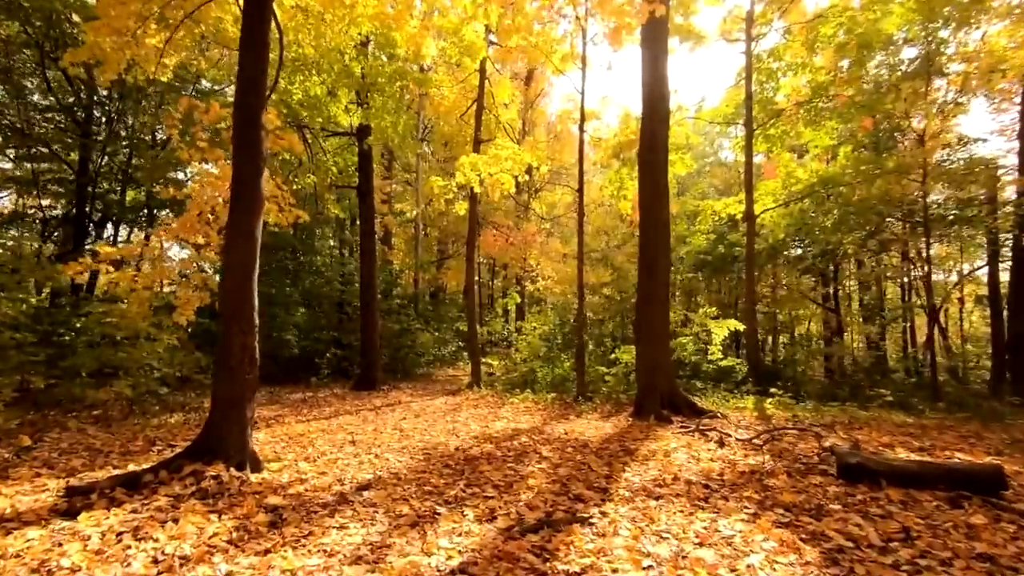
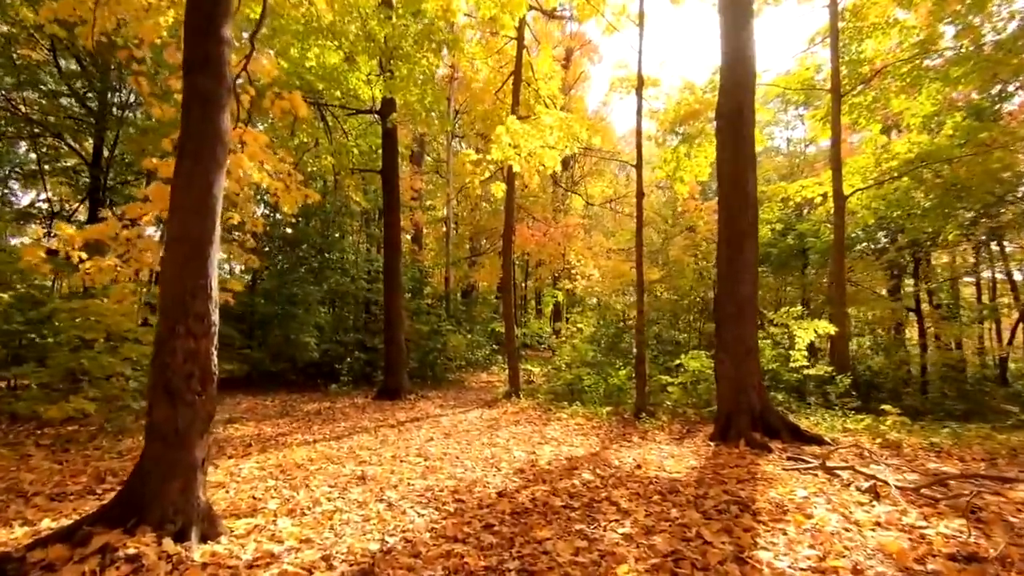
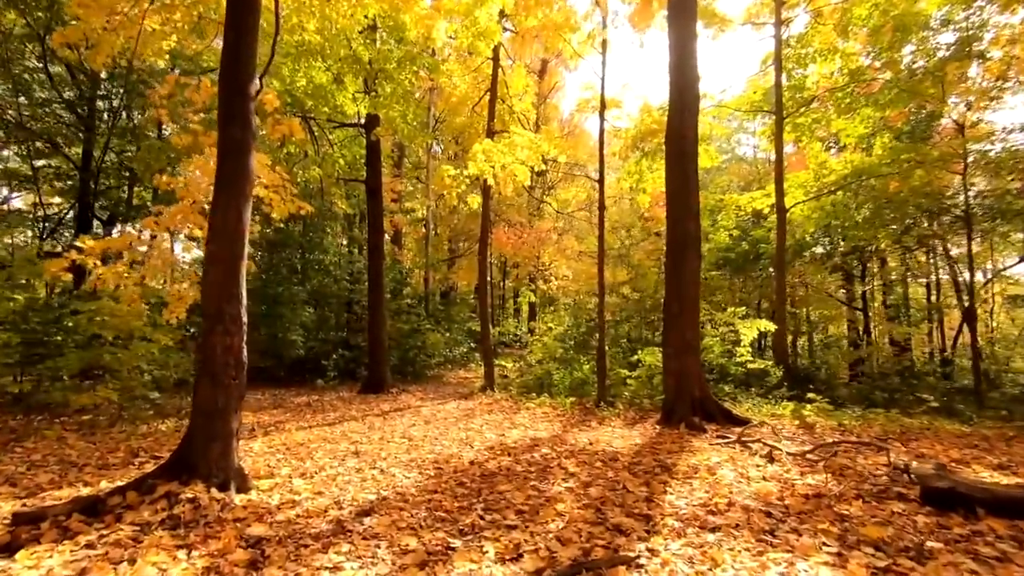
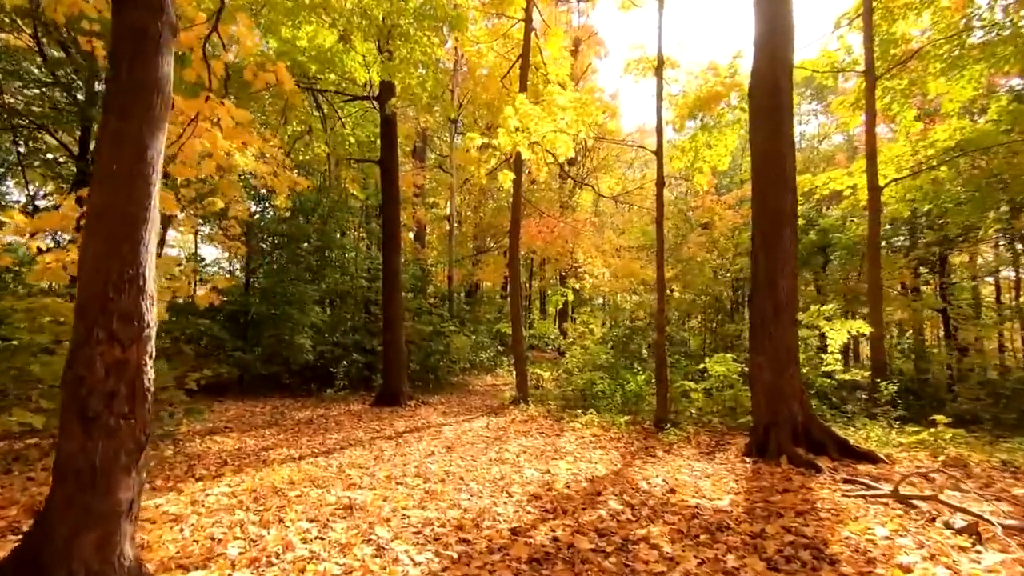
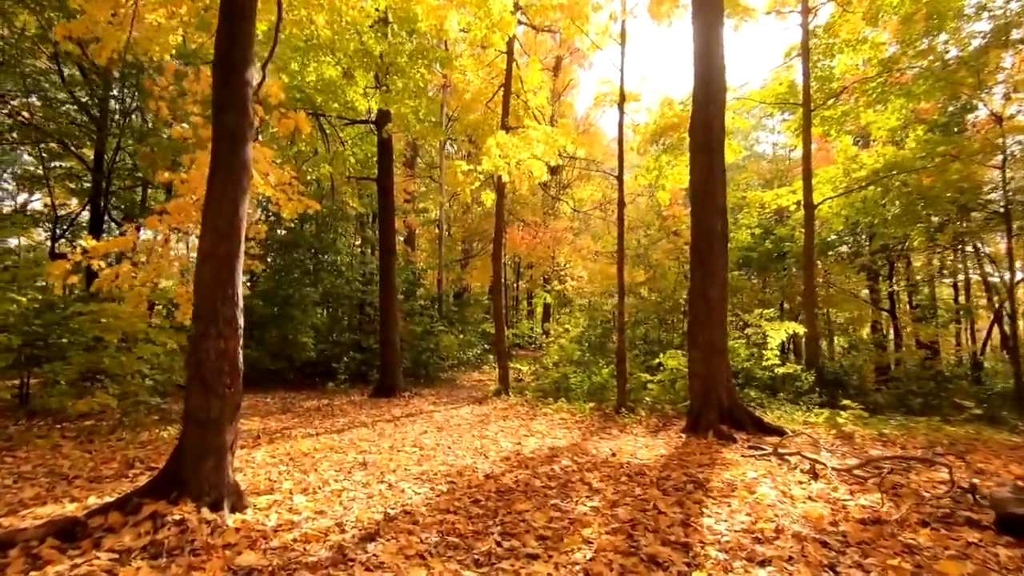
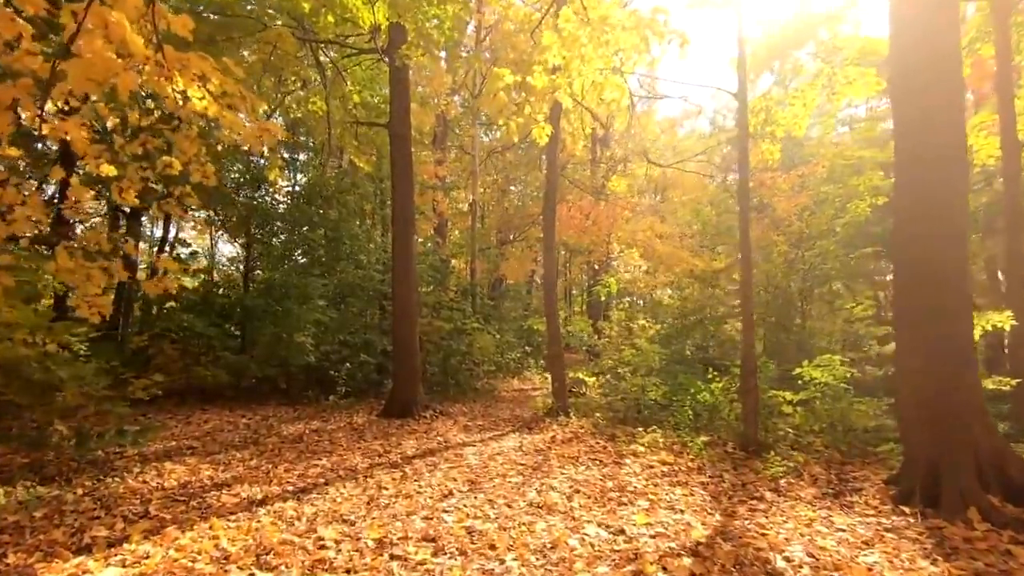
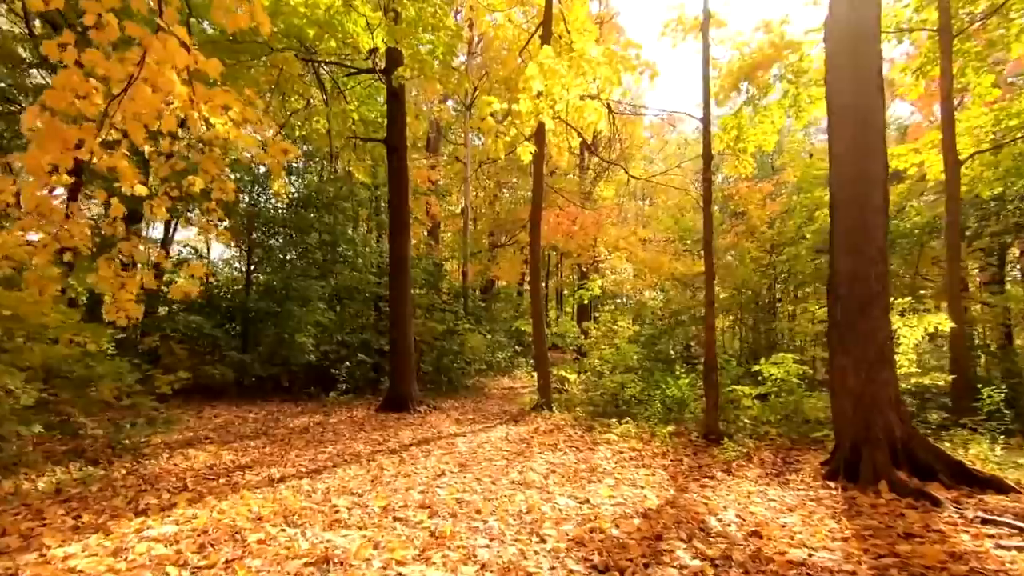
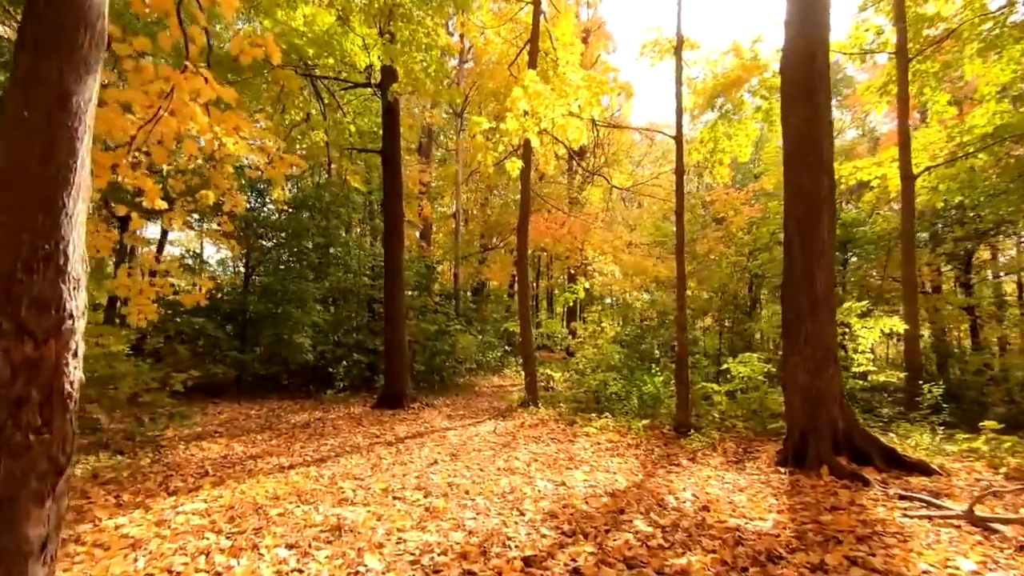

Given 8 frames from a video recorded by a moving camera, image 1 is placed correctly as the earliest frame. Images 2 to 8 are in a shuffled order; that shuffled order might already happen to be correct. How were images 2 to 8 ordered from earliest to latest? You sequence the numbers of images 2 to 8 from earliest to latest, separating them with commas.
3, 5, 2, 4, 8, 7, 6
